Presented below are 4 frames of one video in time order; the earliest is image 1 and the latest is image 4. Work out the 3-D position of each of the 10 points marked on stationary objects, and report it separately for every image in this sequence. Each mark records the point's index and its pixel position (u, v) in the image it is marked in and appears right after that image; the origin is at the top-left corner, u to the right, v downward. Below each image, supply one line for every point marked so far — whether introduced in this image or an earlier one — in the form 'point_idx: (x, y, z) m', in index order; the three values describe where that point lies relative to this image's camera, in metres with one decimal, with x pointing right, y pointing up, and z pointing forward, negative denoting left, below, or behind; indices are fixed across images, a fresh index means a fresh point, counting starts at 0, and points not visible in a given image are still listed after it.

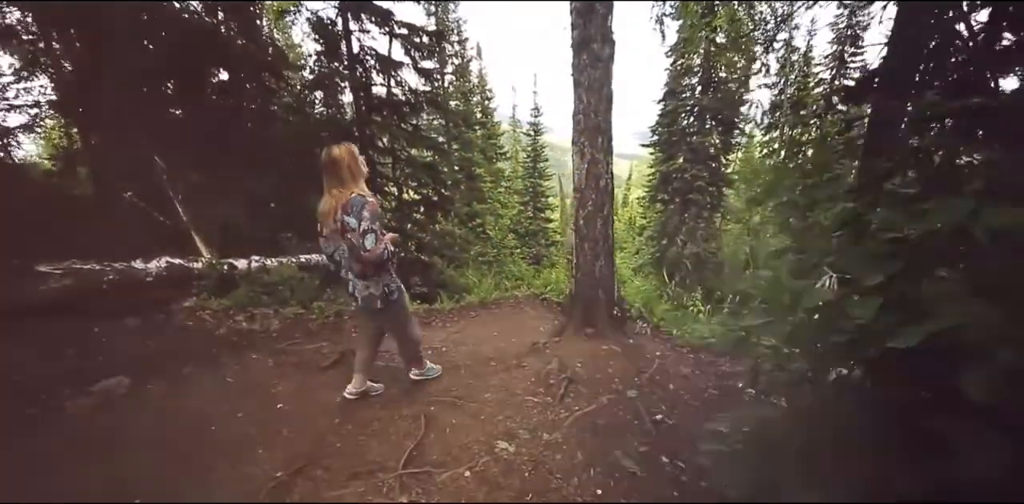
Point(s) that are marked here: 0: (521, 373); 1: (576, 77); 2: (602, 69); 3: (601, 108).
0: (+0.1, -1.2, +3.9) m
1: (+0.7, +2.1, +4.5) m
2: (+1.1, +2.1, +4.4) m
3: (+1.0, +1.7, +4.5) m
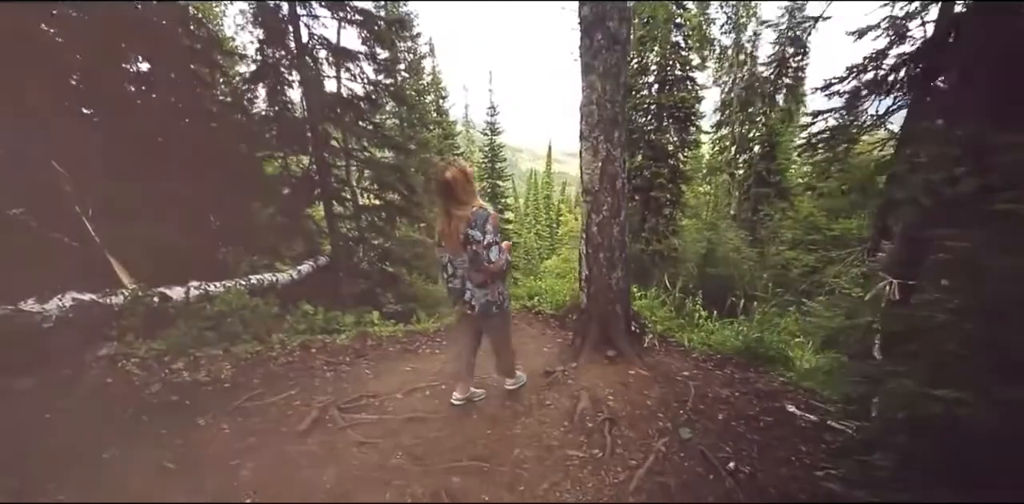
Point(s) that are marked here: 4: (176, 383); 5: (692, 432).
0: (+0.3, -1.4, +3.3) m
1: (+0.8, +1.9, +3.9) m
2: (+1.1, +2.0, +3.8) m
3: (+1.1, +1.6, +3.9) m
4: (-3.2, -1.2, +3.6) m
5: (+1.5, -1.5, +3.1) m
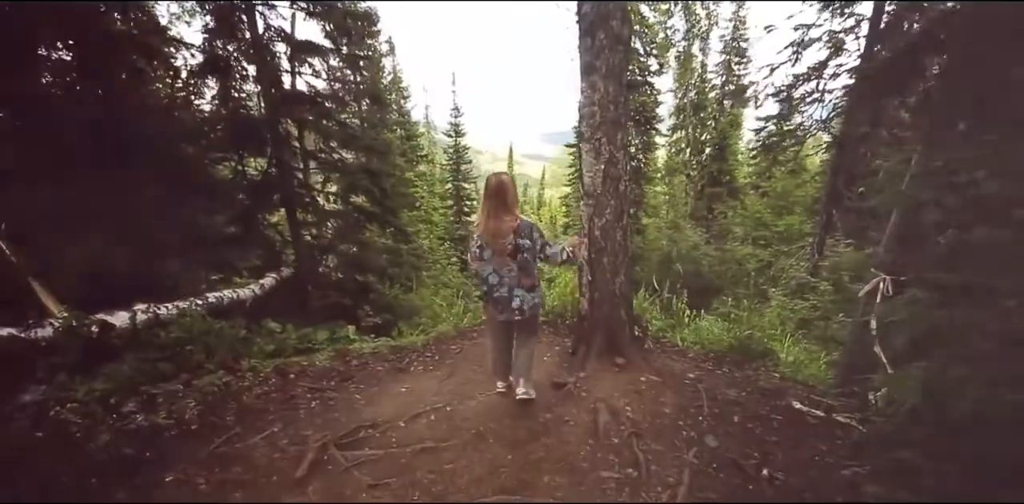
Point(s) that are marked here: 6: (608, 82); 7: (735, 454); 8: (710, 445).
0: (+0.4, -1.5, +3.1) m
1: (+0.8, +1.9, +3.7) m
2: (+1.1, +2.0, +3.7) m
3: (+1.1, +1.6, +3.8) m
4: (-3.0, -1.4, +3.0) m
5: (+1.6, -1.5, +3.0) m
6: (+0.9, +1.7, +3.8) m
7: (+1.7, -1.5, +2.8) m
8: (+1.5, -1.5, +2.9) m
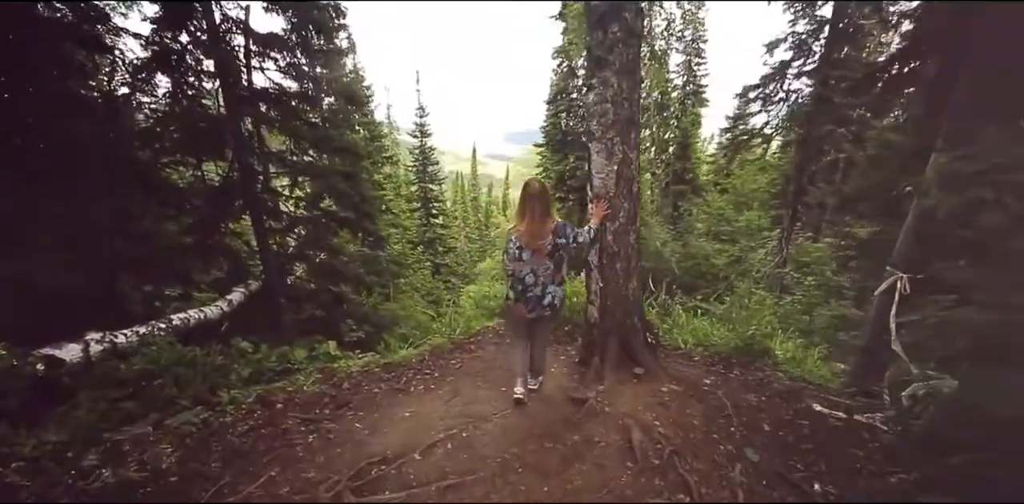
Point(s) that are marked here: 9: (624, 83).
0: (+0.7, -1.5, +2.9) m
1: (+0.8, +1.8, +3.6) m
2: (+1.1, +1.9, +3.6) m
3: (+1.2, +1.5, +3.6) m
4: (-2.8, -1.6, +2.5) m
5: (+1.8, -1.5, +2.9) m
6: (+1.0, +1.6, +3.6) m
7: (+1.9, -1.5, +2.7) m
8: (+1.8, -1.5, +2.8) m
9: (+1.1, +1.6, +3.6) m
